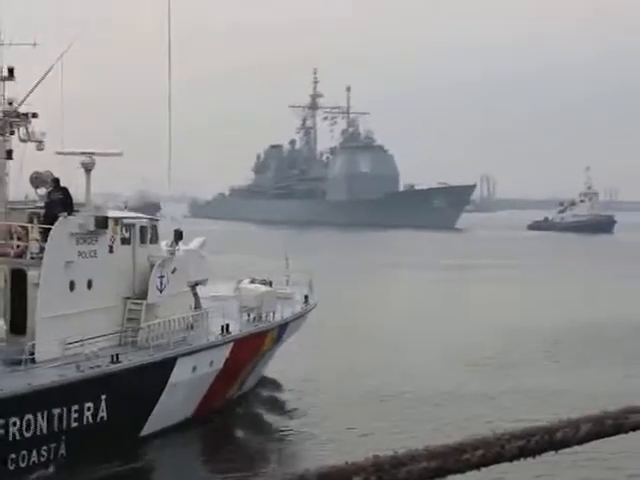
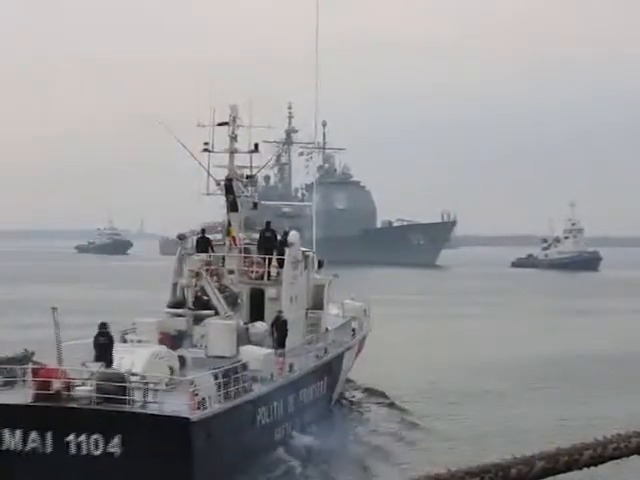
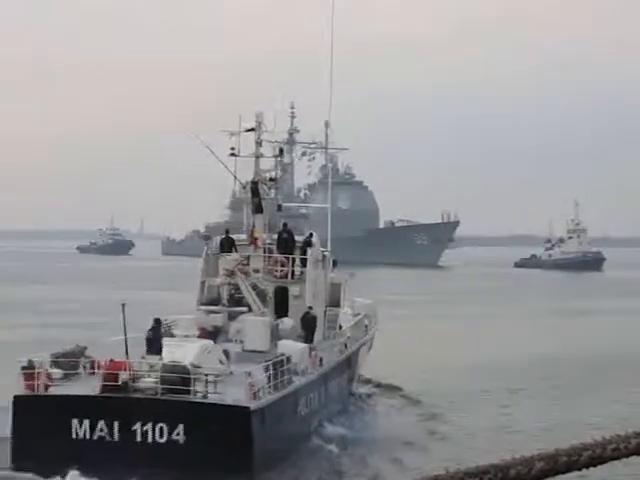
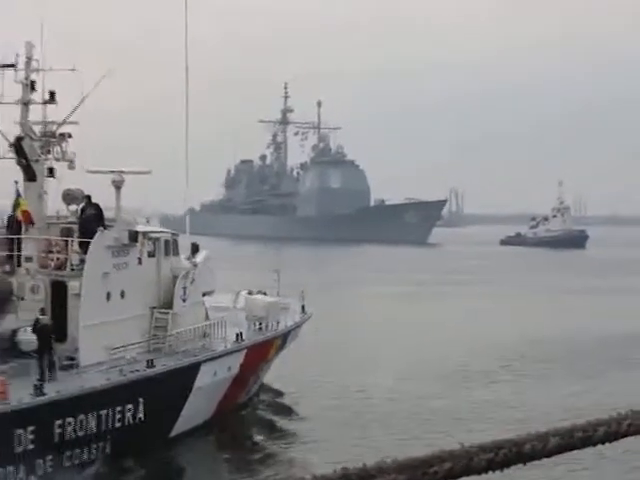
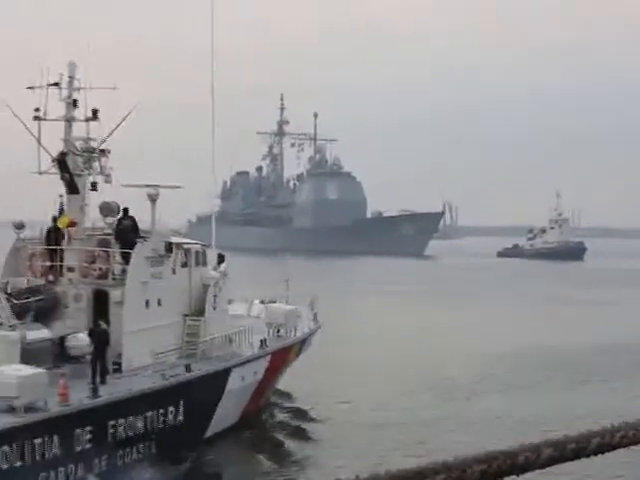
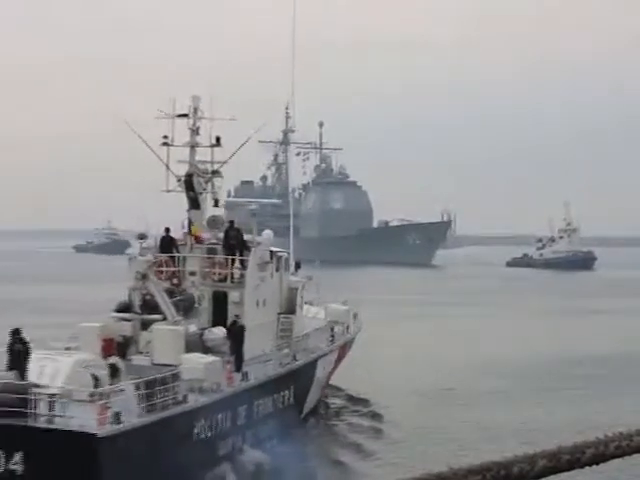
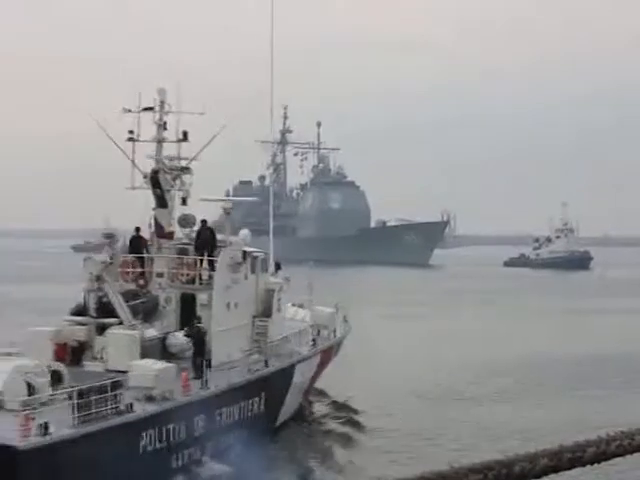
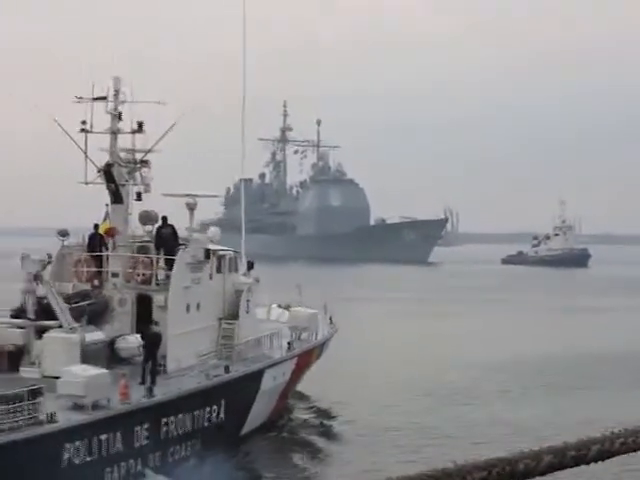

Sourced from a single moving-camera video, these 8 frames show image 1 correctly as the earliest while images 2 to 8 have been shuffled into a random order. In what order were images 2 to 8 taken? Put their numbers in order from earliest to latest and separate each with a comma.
4, 5, 8, 7, 6, 2, 3
